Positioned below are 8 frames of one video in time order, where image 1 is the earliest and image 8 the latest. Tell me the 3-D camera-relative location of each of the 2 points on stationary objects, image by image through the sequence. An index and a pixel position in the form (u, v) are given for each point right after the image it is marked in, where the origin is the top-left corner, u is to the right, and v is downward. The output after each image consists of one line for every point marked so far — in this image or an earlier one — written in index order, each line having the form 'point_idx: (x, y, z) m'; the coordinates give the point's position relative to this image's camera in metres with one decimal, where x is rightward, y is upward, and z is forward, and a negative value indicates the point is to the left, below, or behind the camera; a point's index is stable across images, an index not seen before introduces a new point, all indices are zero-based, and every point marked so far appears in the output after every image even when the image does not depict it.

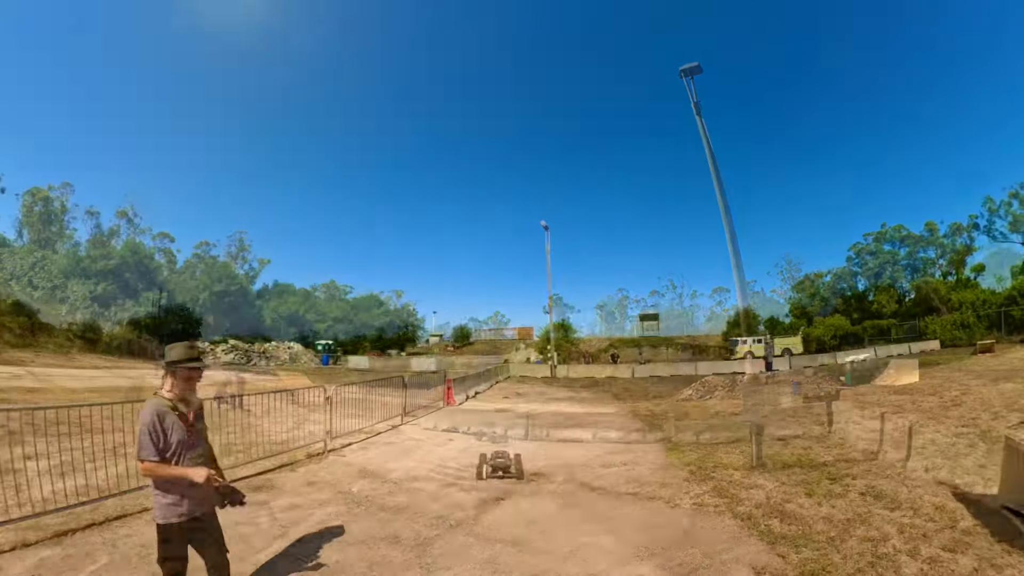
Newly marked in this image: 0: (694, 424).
0: (+2.6, -1.9, +11.1) m
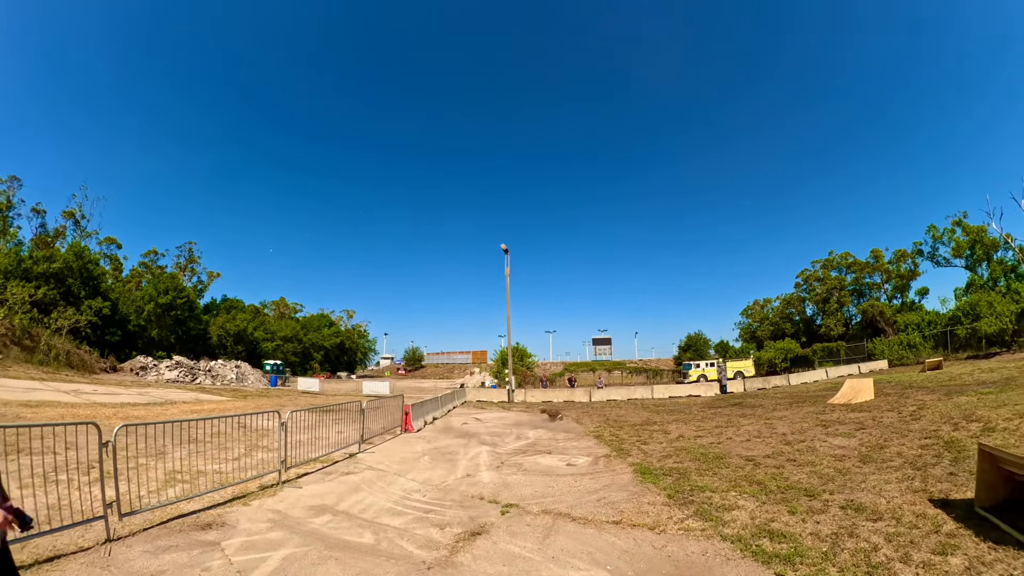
0: (+2.1, -2.2, +10.9) m
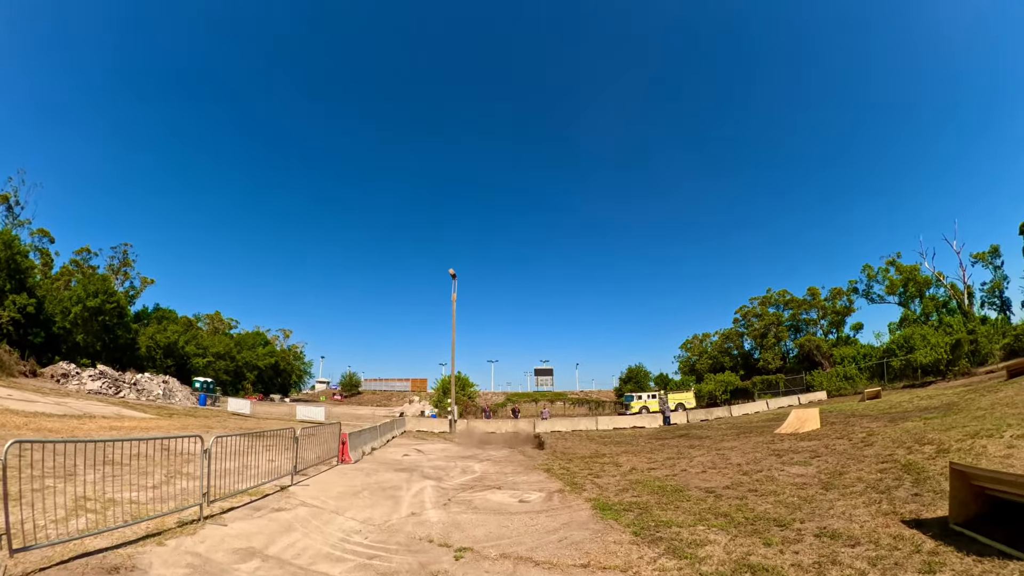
0: (+1.3, -2.6, +10.4) m
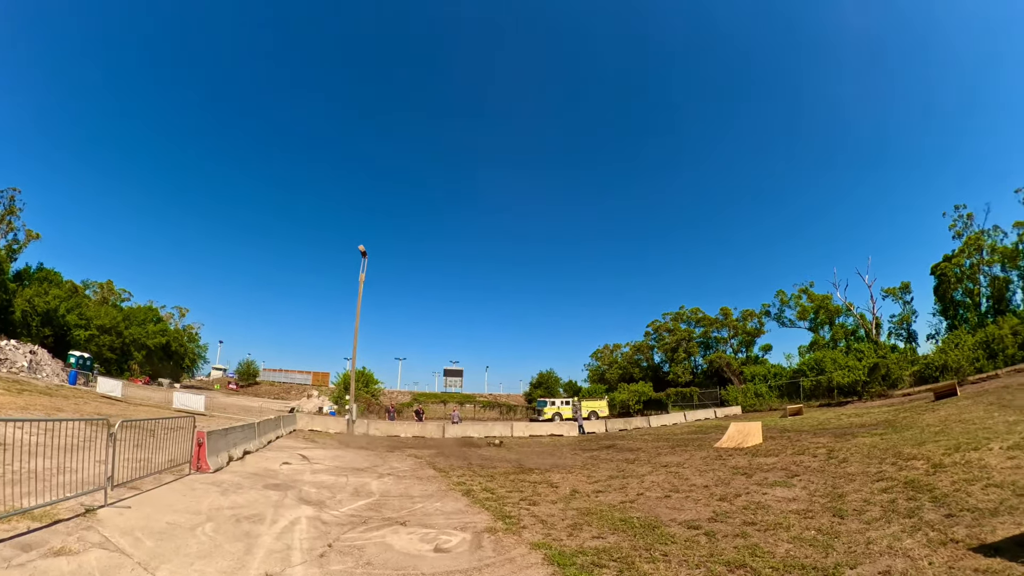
0: (+0.4, -2.3, +7.9) m
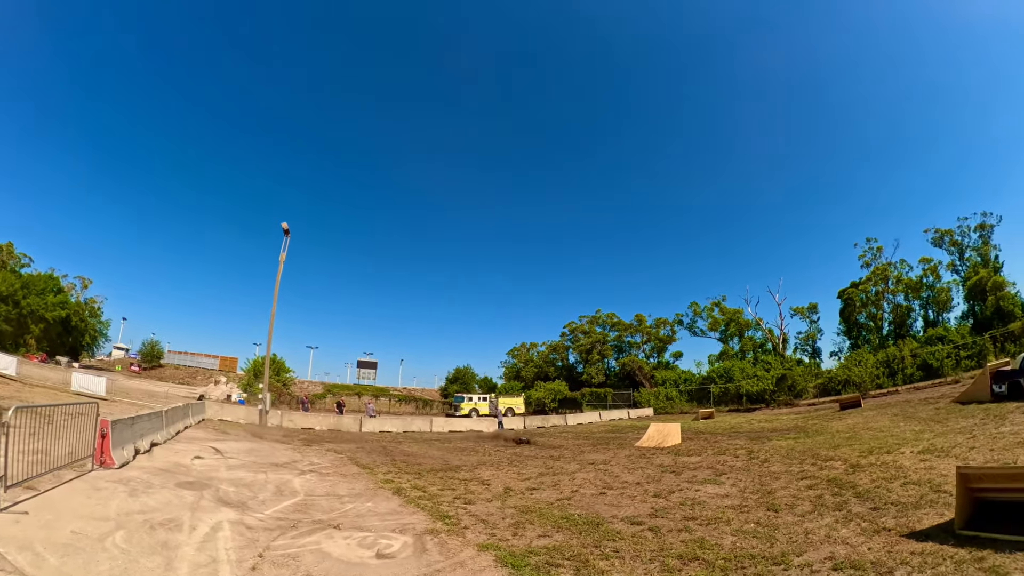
0: (-0.2, -2.3, +7.6) m
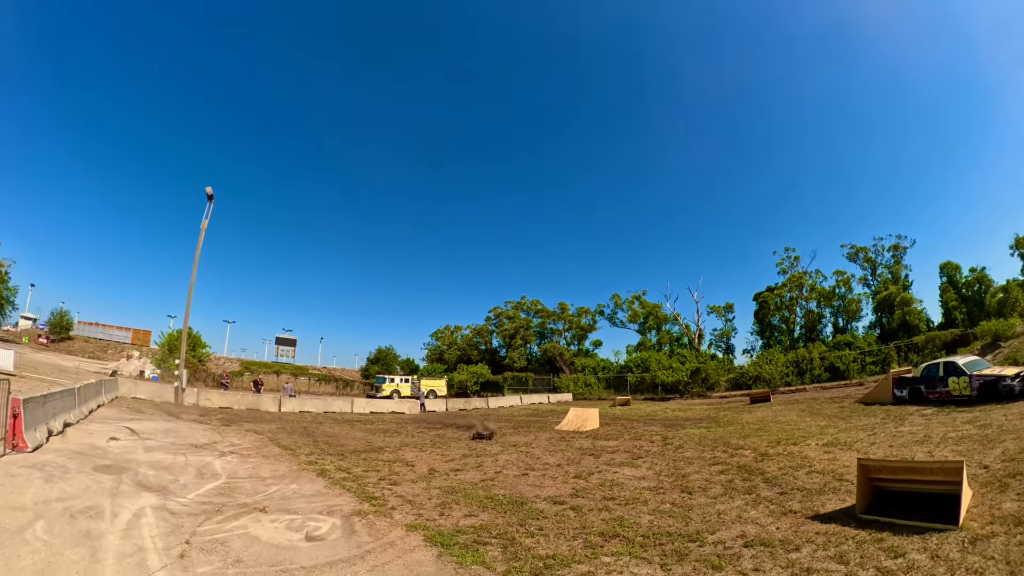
0: (-0.9, -2.1, +7.6) m
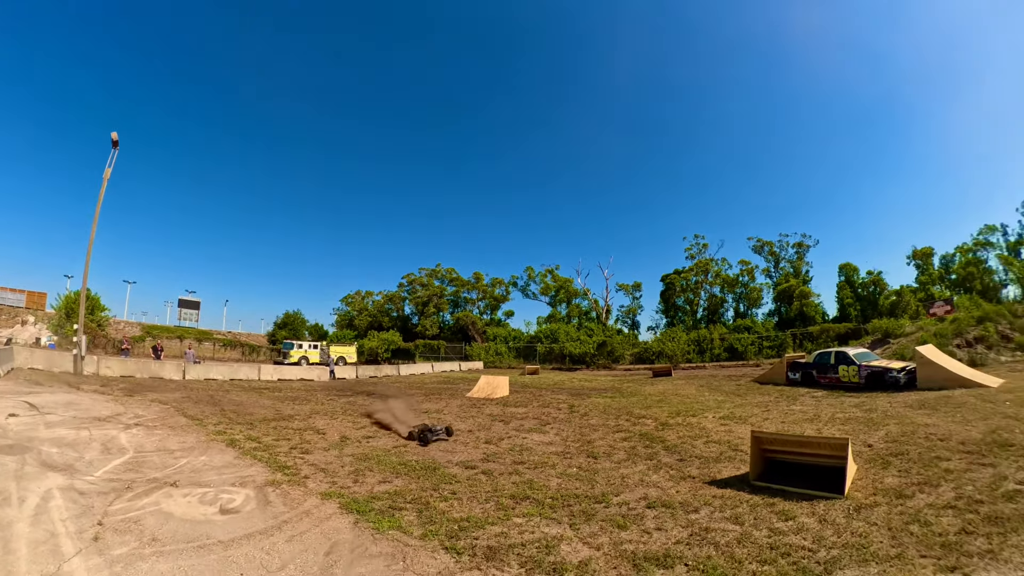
0: (-1.7, -1.9, +7.7) m
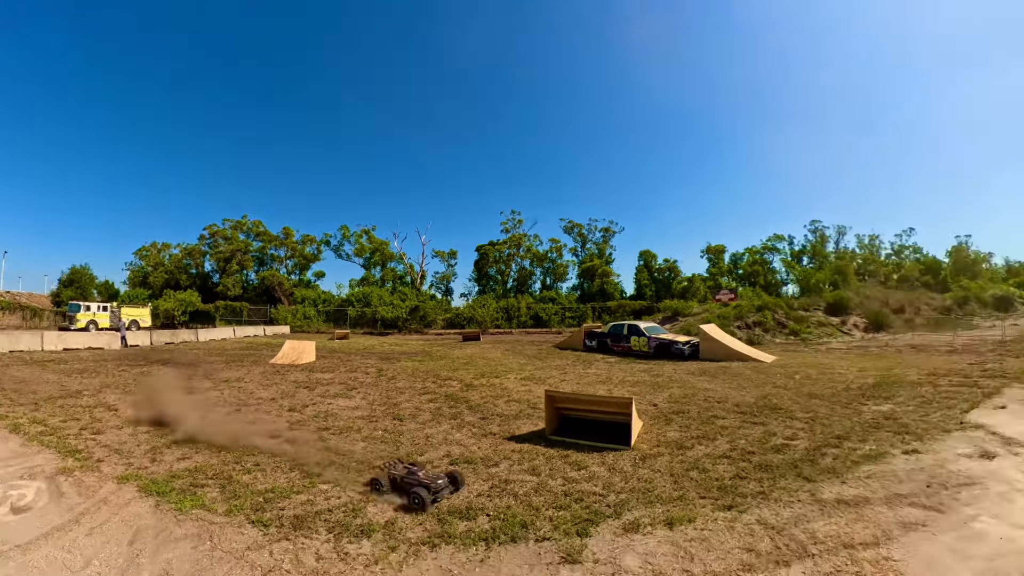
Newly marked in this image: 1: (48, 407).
0: (-3.4, -1.8, +7.3) m
1: (-5.9, -1.8, +10.3) m
